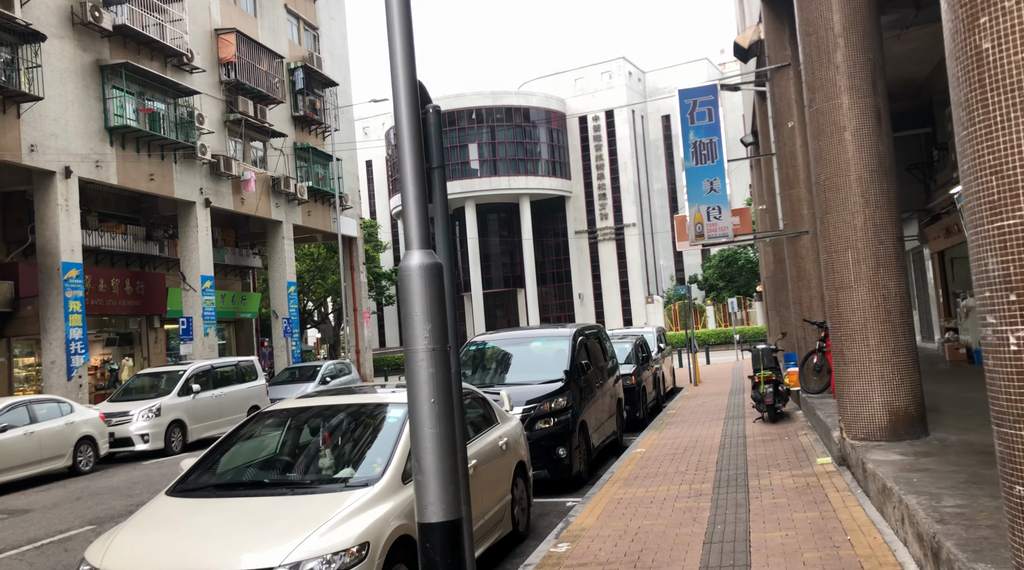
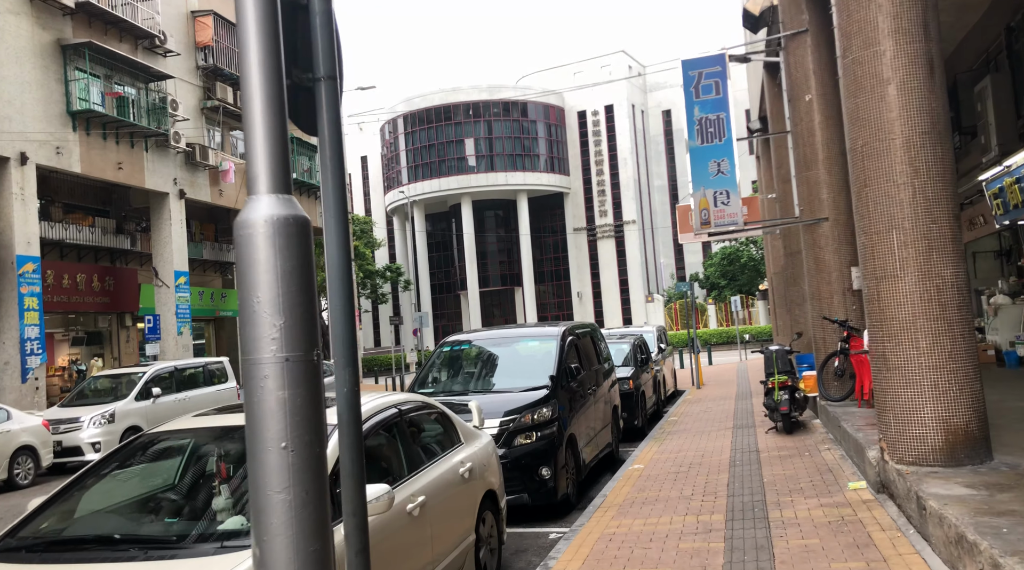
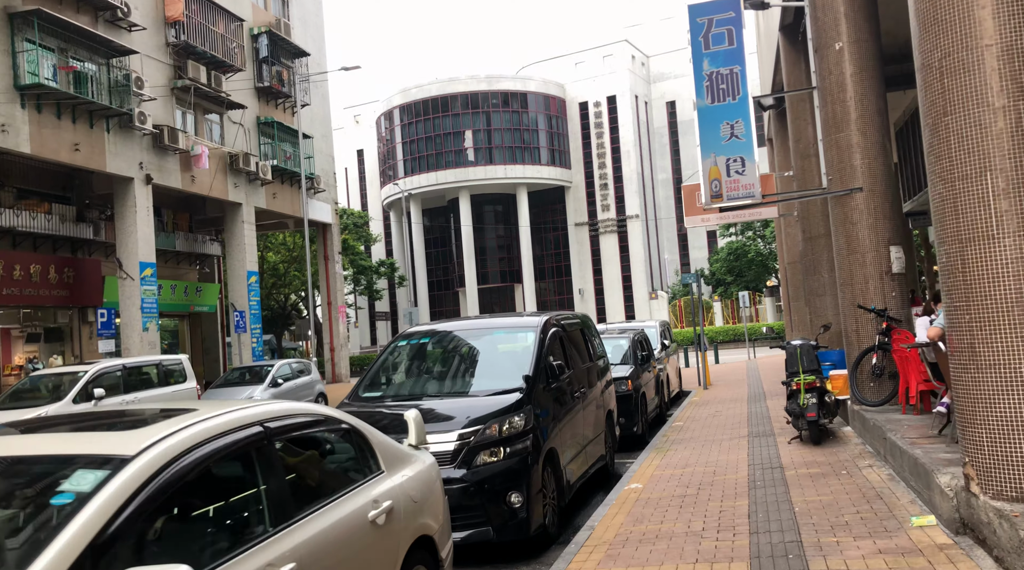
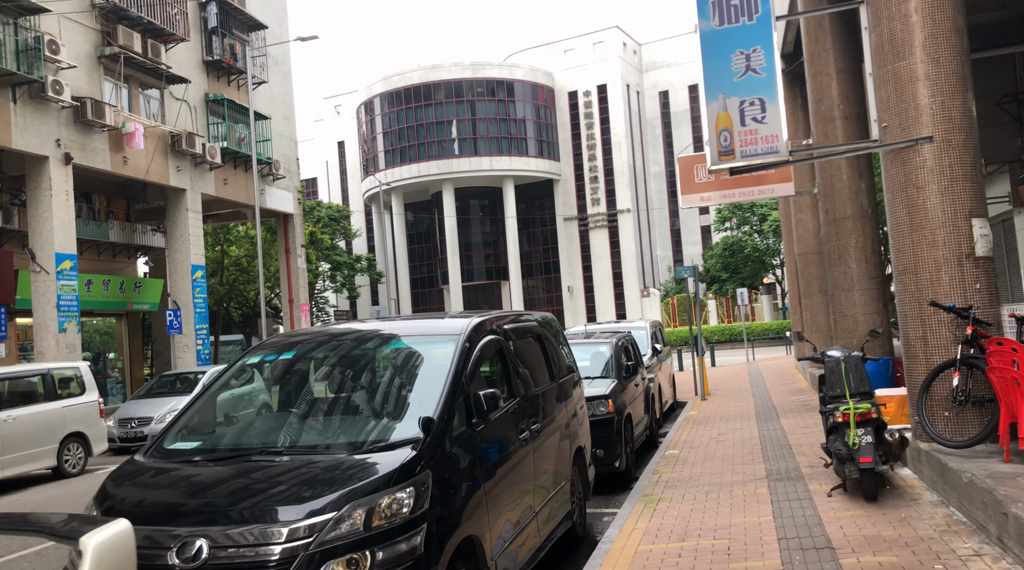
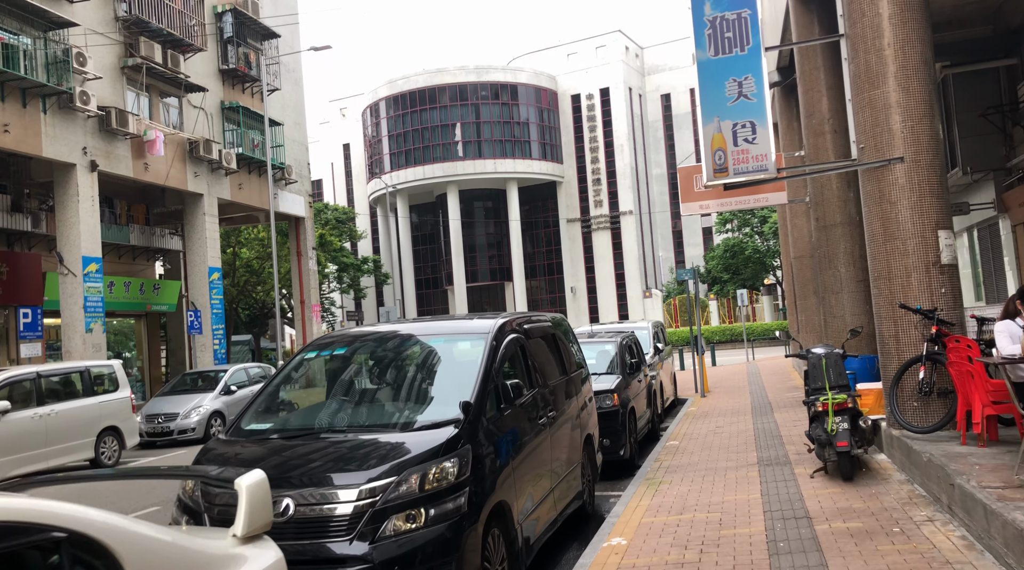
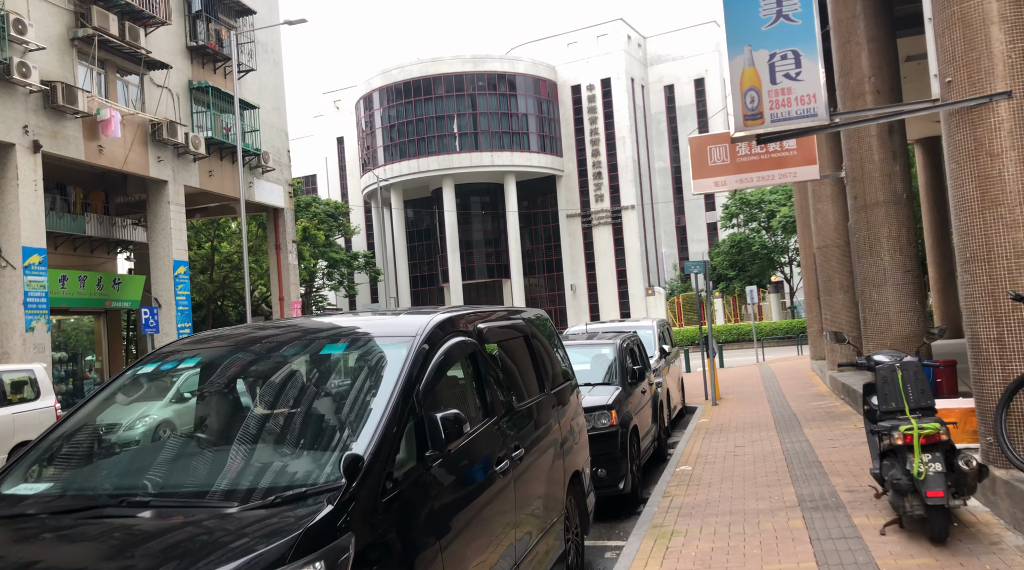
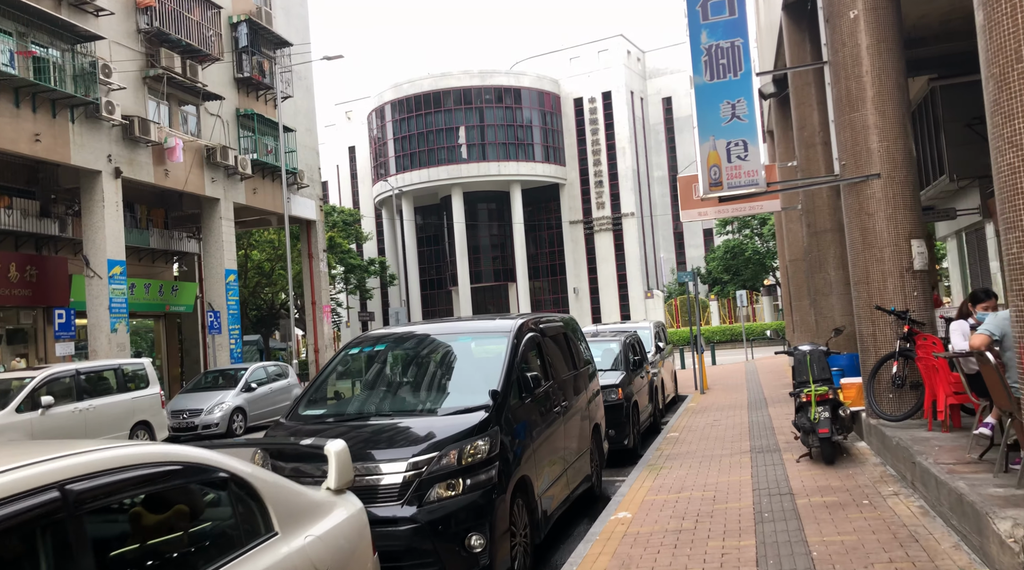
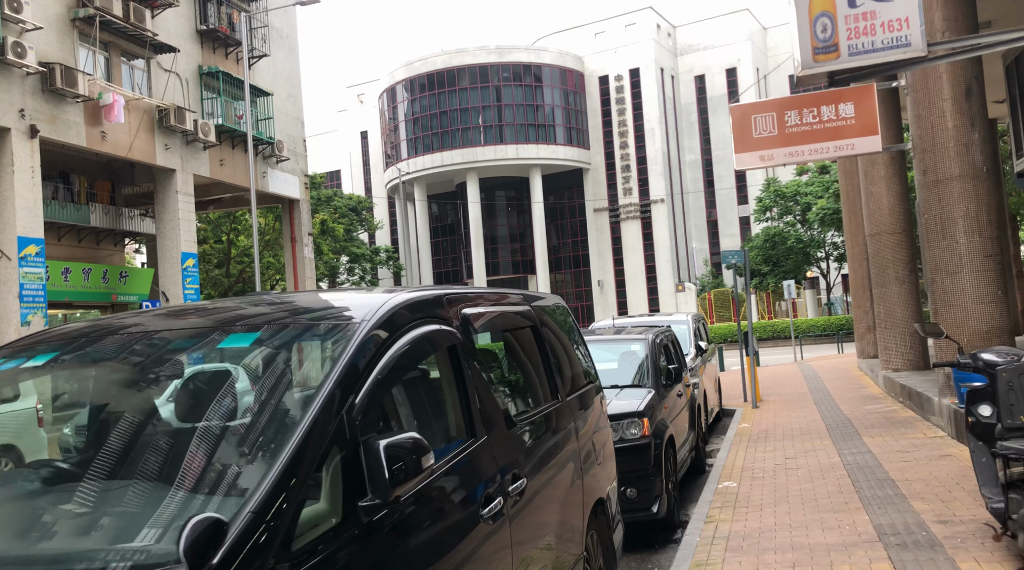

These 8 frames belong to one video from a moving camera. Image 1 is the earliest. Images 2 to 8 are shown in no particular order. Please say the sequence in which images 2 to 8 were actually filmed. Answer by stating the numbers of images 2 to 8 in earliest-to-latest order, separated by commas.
2, 3, 7, 5, 4, 6, 8
